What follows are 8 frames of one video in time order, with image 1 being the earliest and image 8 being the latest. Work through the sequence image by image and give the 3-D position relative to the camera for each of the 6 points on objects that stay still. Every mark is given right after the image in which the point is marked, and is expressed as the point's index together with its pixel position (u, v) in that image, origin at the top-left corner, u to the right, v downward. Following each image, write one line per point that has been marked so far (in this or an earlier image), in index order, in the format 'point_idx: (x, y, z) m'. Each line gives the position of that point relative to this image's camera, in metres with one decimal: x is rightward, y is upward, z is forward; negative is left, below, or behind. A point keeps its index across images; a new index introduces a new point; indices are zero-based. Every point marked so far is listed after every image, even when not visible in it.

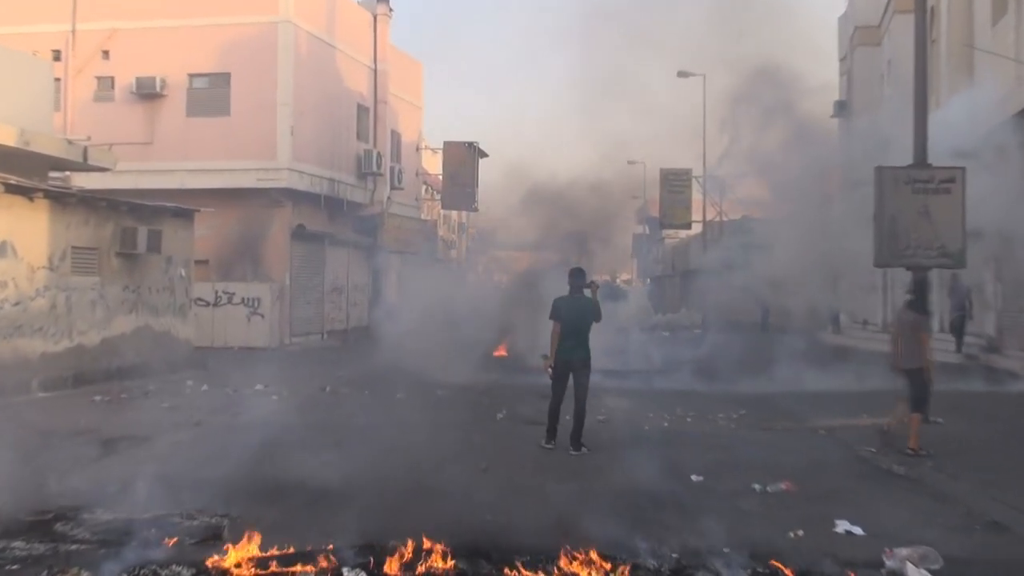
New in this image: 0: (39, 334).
0: (-4.7, -0.5, +9.8) m
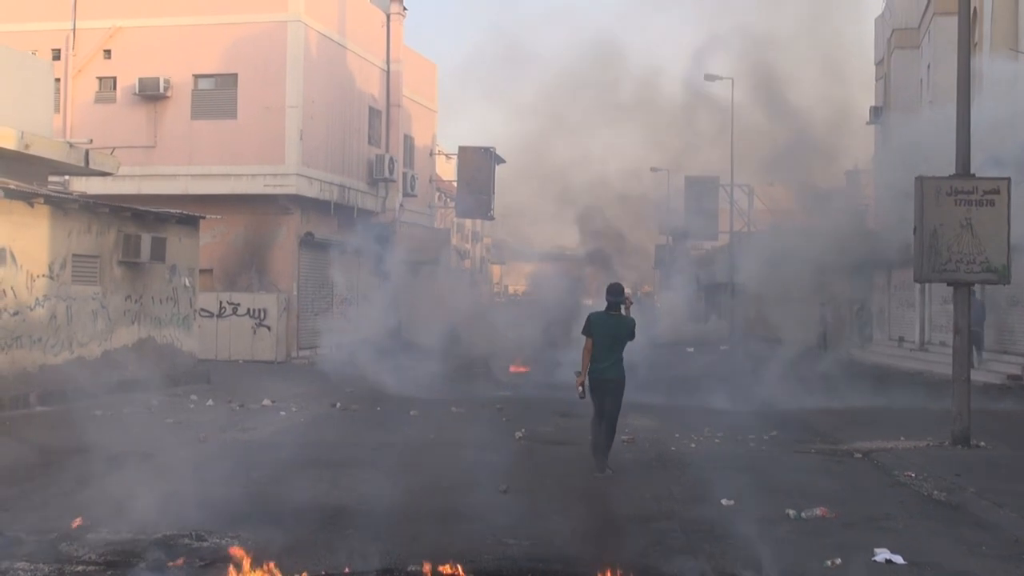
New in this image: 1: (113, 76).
0: (-4.6, -0.5, +9.4) m
1: (-7.1, +3.8, +17.3) m
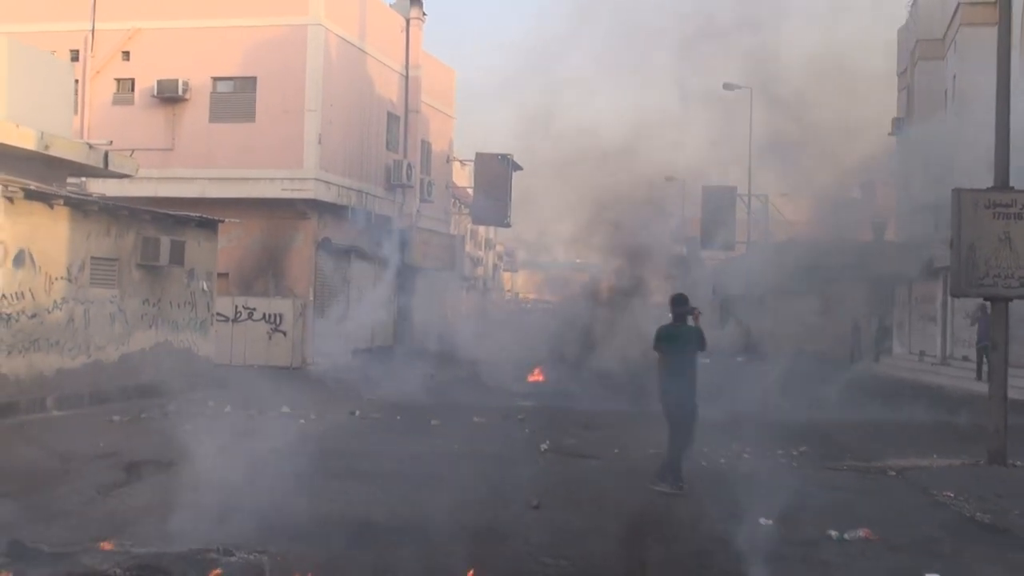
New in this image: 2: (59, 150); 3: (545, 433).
0: (-4.3, -0.6, +9.2) m
1: (-6.7, +3.7, +17.3) m
2: (-4.8, +1.4, +10.2) m
3: (+0.3, -1.4, +9.1) m
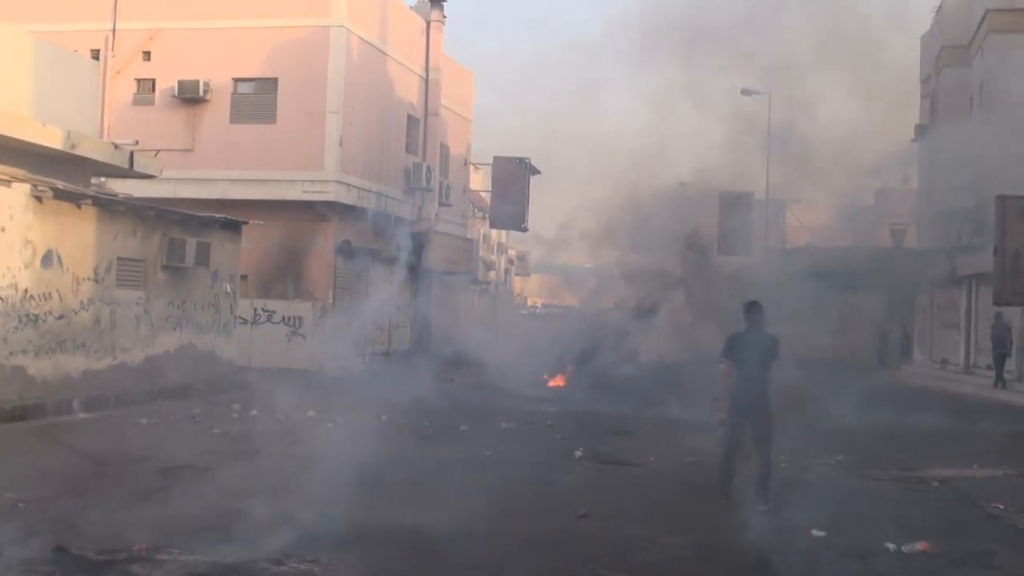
0: (-4.0, -0.6, +9.2) m
1: (-6.3, +3.7, +17.2) m
2: (-4.4, +1.4, +10.1) m
3: (+0.6, -1.4, +9.0) m
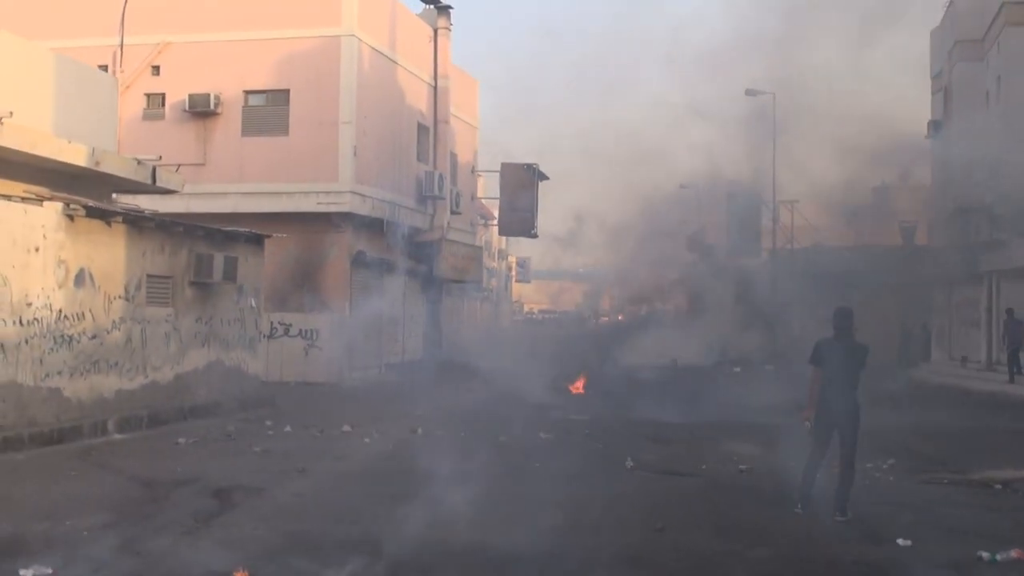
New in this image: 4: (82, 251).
0: (-3.7, -0.8, +9.0) m
1: (-6.1, +3.4, +17.1) m
2: (-4.1, +1.2, +10.0) m
3: (+1.0, -1.5, +8.9) m
4: (-3.7, +0.3, +8.4) m
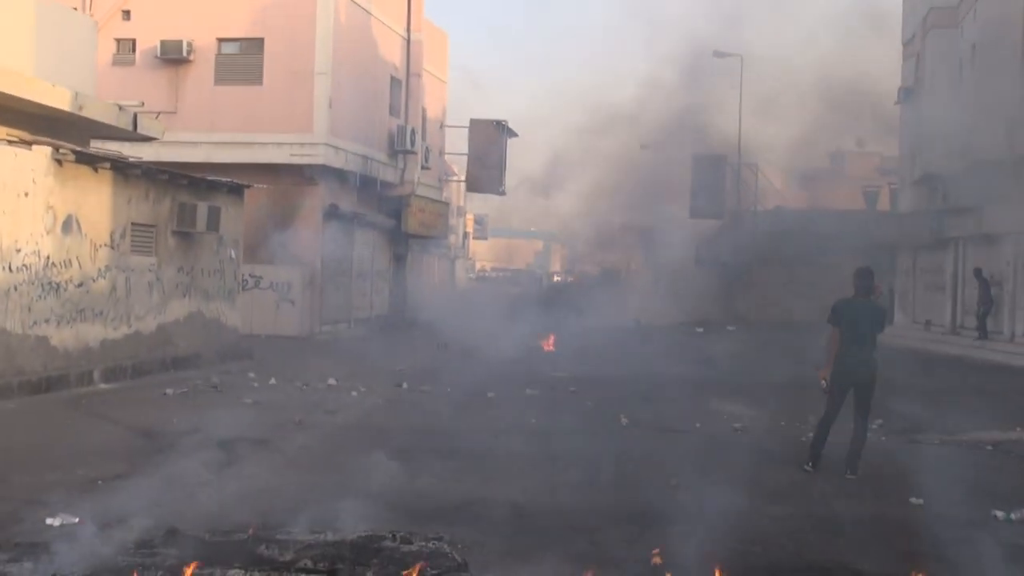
0: (-3.7, -0.3, +8.8) m
1: (-6.5, +4.3, +16.6) m
2: (-4.2, +1.8, +9.7) m
3: (+0.9, -1.1, +9.0) m
4: (-3.7, +0.8, +8.2) m
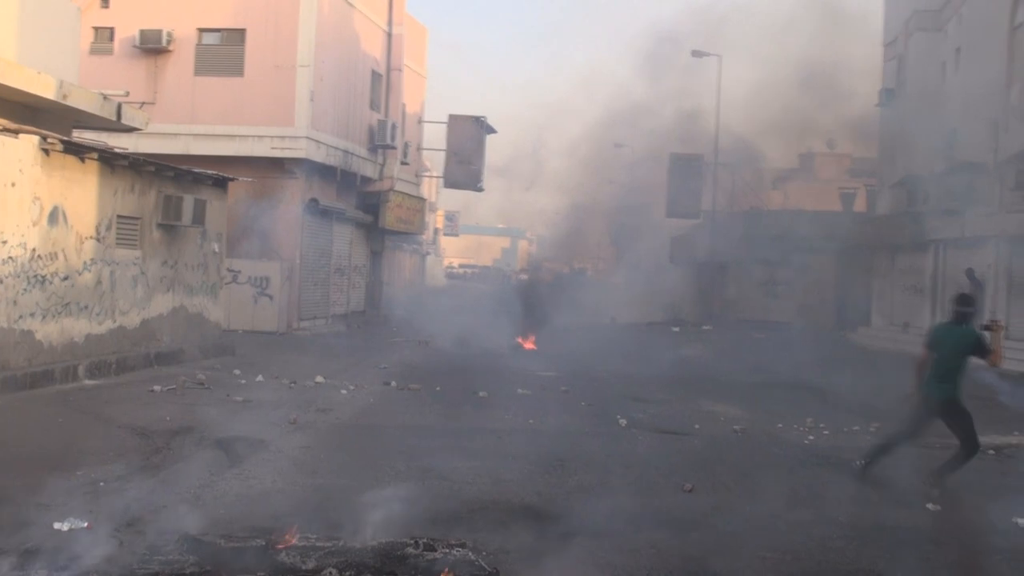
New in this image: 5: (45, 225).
0: (-3.8, -0.2, +8.6) m
1: (-6.8, +4.4, +16.3) m
2: (-4.2, +1.8, +9.5) m
3: (+0.8, -1.1, +8.9) m
4: (-3.7, +0.8, +7.9) m
5: (-3.8, +0.5, +7.9) m
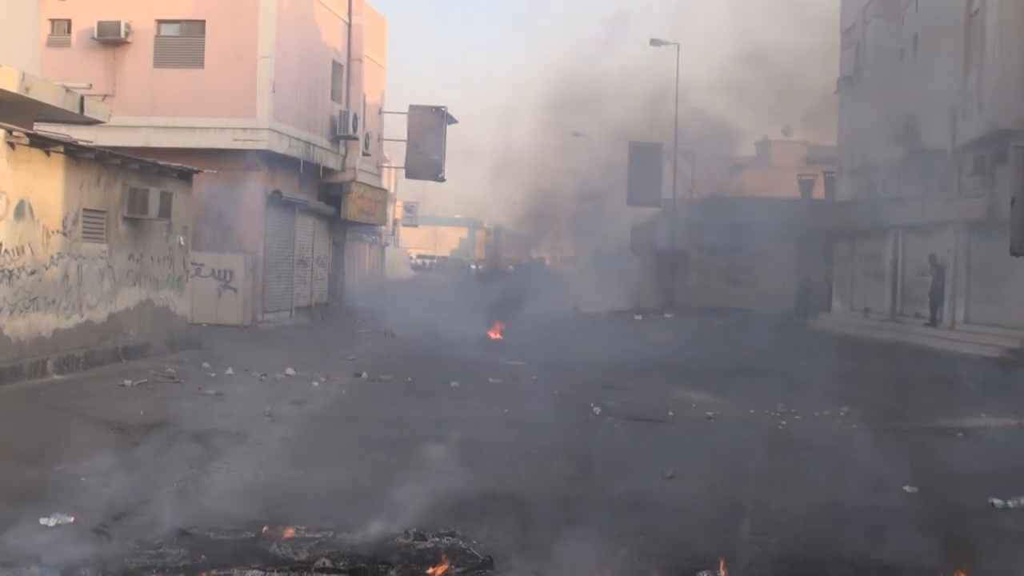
0: (-4.0, -0.2, +8.5) m
1: (-7.4, +4.5, +16.0) m
2: (-4.5, +1.9, +9.3) m
3: (+0.6, -1.0, +9.0) m
4: (-4.0, +0.9, +7.8) m
5: (-4.0, +0.6, +7.8) m
